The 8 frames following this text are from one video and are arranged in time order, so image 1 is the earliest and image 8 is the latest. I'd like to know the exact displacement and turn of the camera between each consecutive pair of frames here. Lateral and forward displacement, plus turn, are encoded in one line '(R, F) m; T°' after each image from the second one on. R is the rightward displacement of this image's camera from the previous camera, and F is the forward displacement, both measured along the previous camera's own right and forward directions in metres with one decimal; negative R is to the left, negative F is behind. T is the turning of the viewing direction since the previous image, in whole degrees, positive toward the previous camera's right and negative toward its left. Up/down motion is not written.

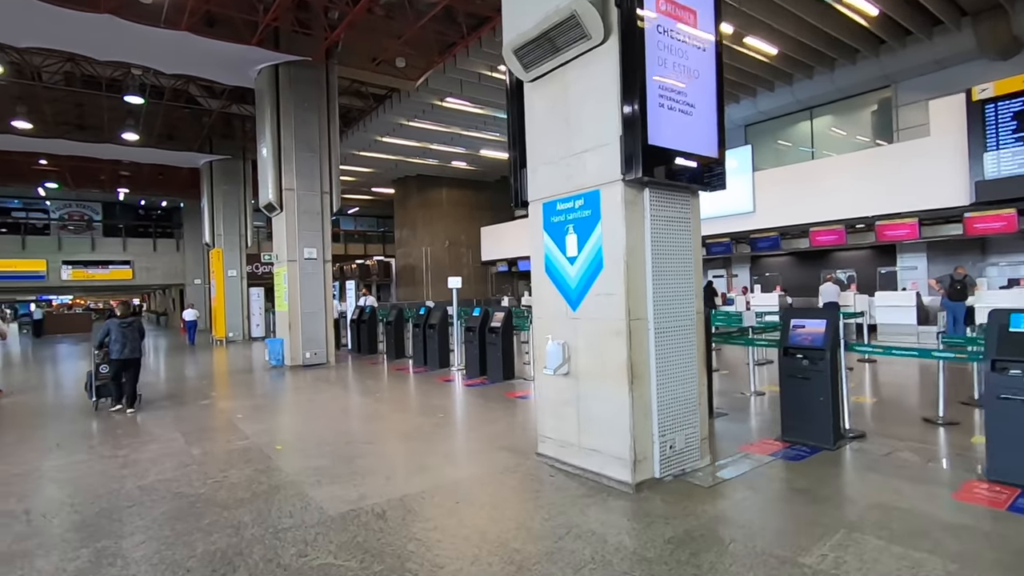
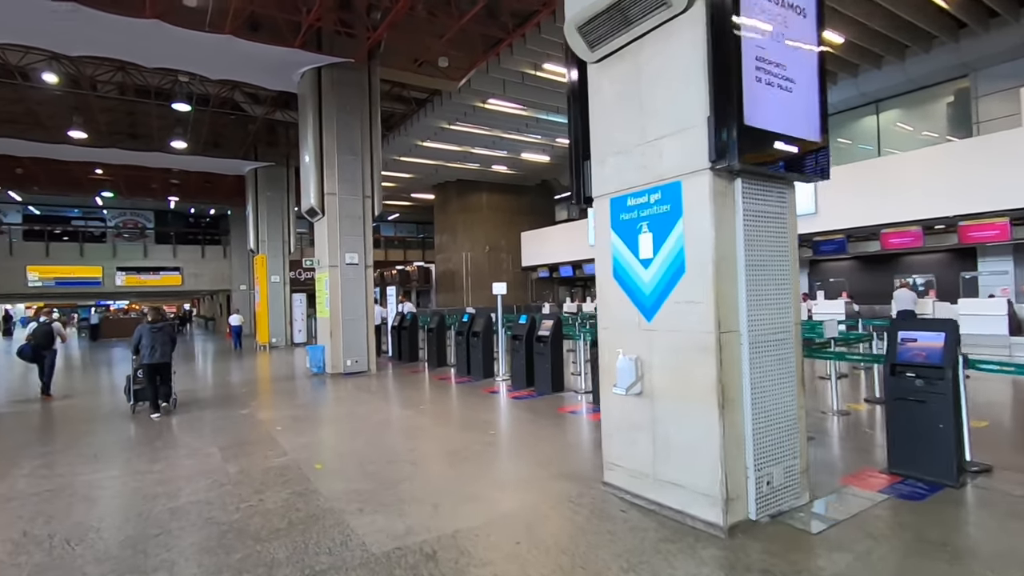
(-0.2, +0.4) m; -4°
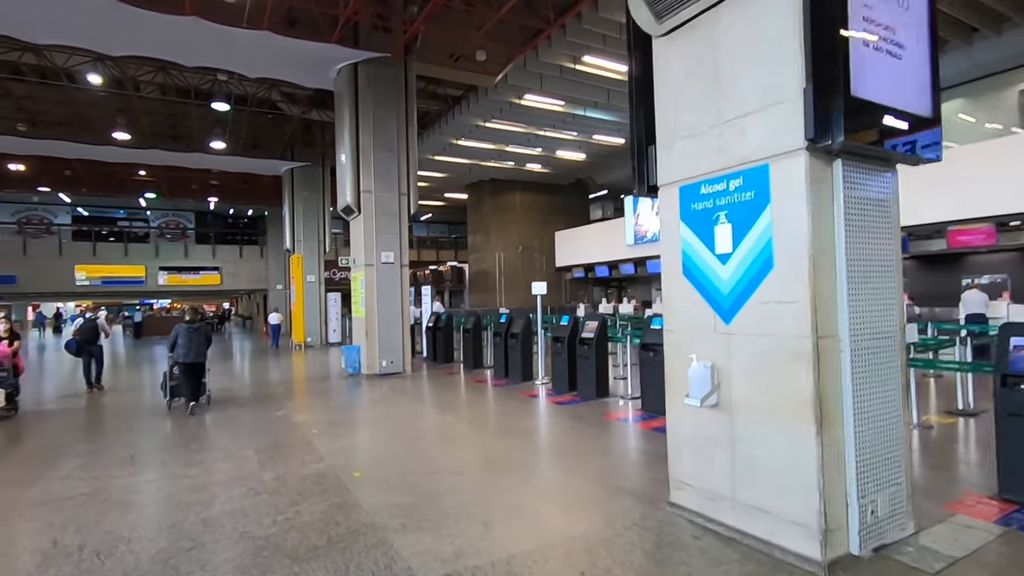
(-0.2, +0.3) m; -3°
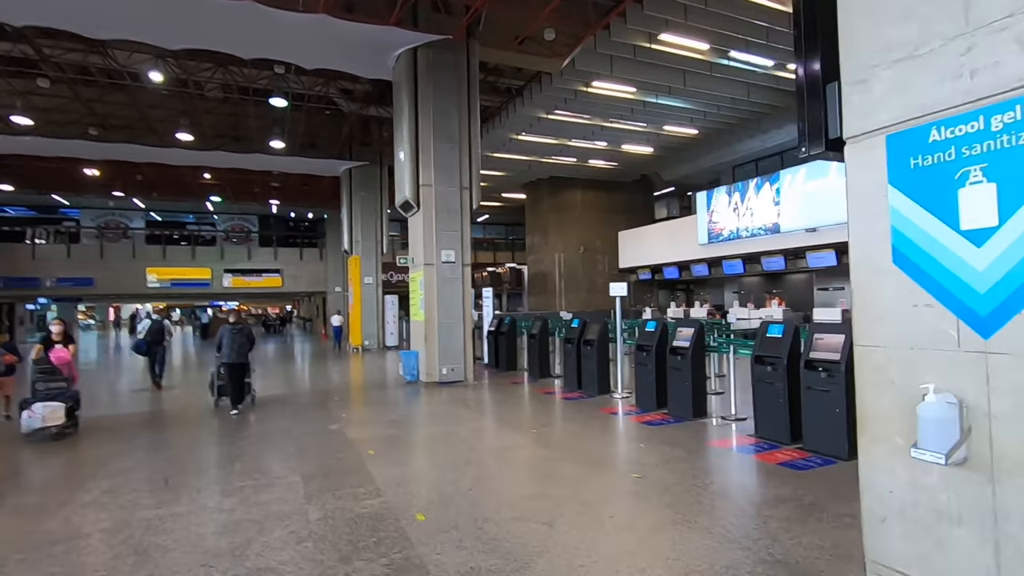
(-0.3, +0.8) m; -6°
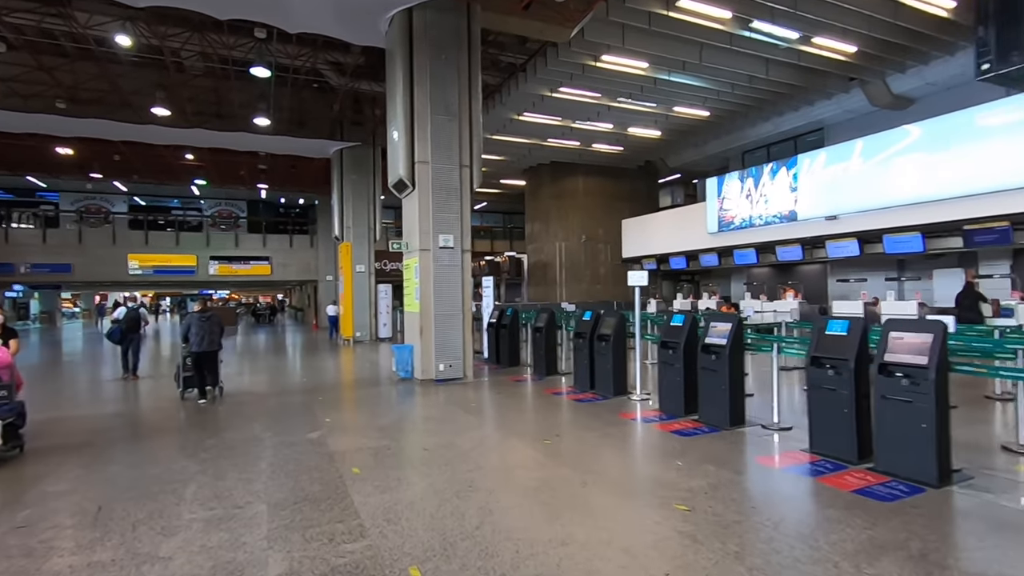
(-0.1, +0.8) m; +1°
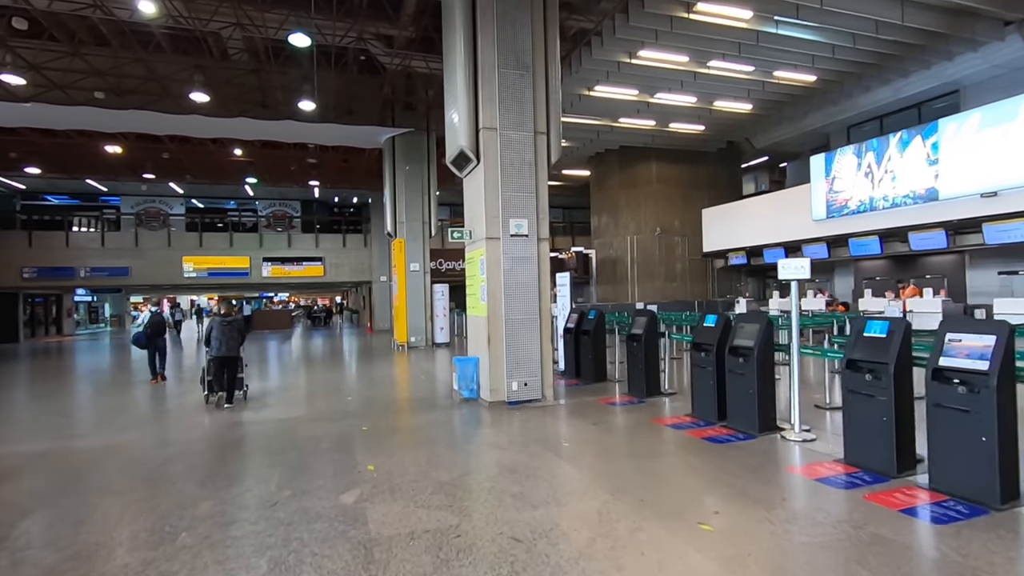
(-0.4, +1.6) m; -6°
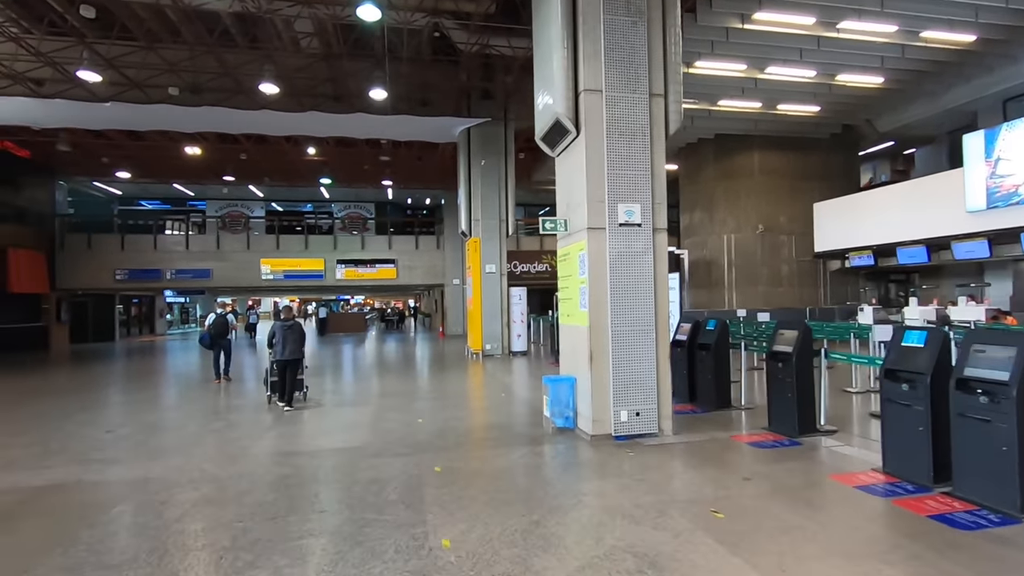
(-0.4, +1.2) m; -7°
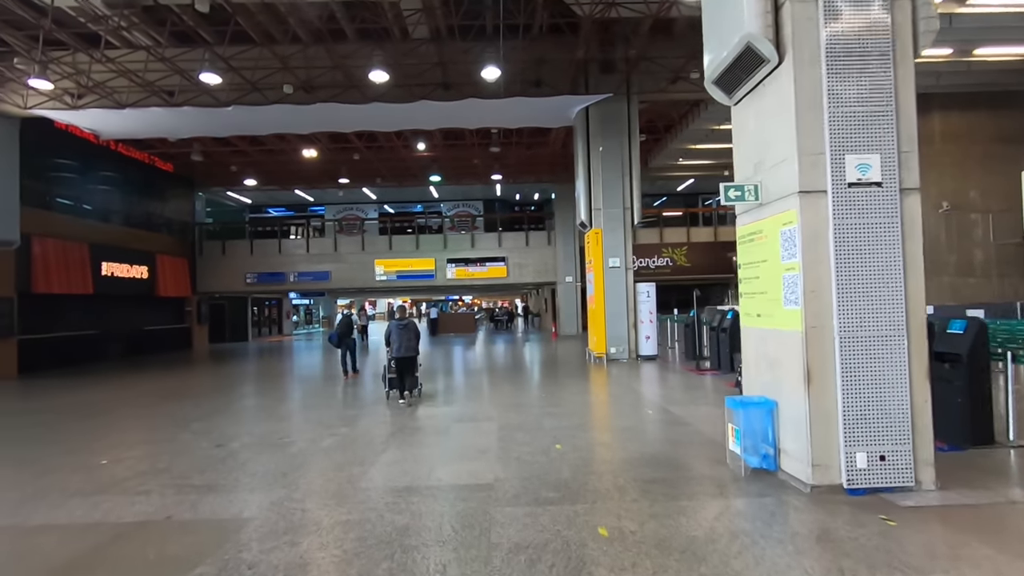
(-0.5, +1.1) m; -11°
